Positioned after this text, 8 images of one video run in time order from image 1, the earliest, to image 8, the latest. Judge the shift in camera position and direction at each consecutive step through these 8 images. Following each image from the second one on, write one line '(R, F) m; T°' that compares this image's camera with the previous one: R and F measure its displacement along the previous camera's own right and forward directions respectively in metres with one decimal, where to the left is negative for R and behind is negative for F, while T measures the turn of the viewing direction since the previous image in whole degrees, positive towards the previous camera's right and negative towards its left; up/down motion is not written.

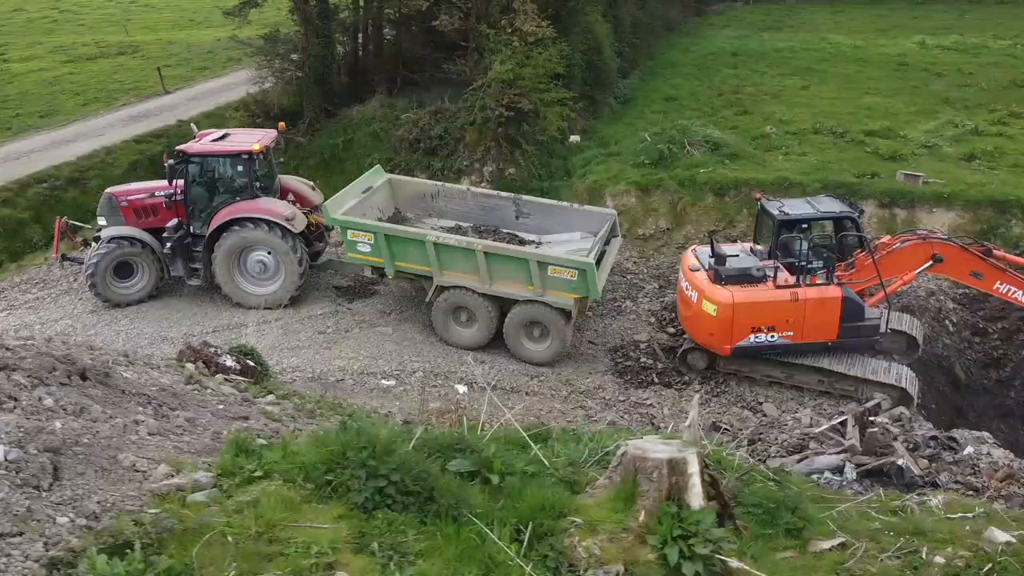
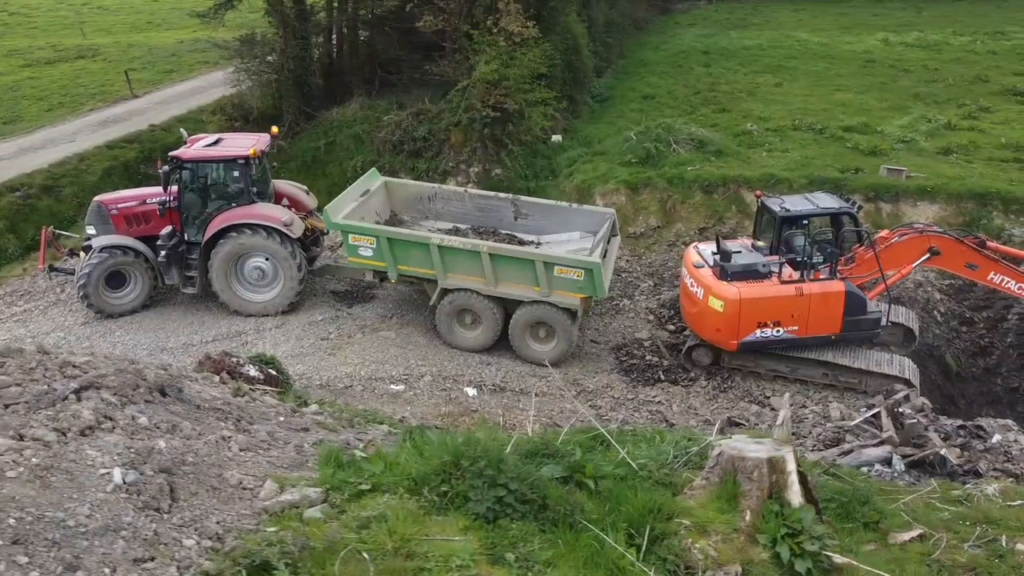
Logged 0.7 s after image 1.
(-0.5, 0.0) m; +3°
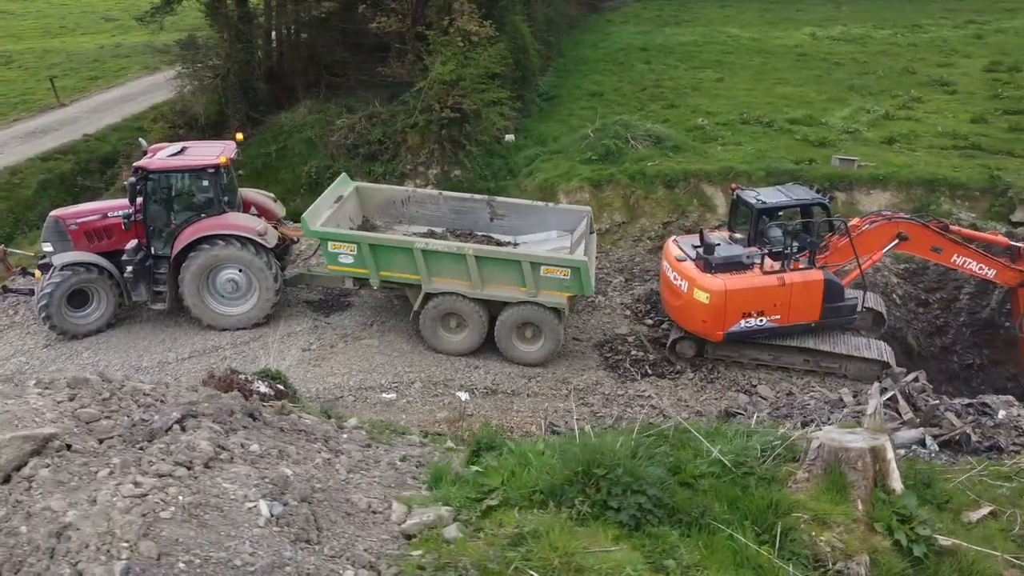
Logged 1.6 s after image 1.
(-0.6, +0.1) m; +5°
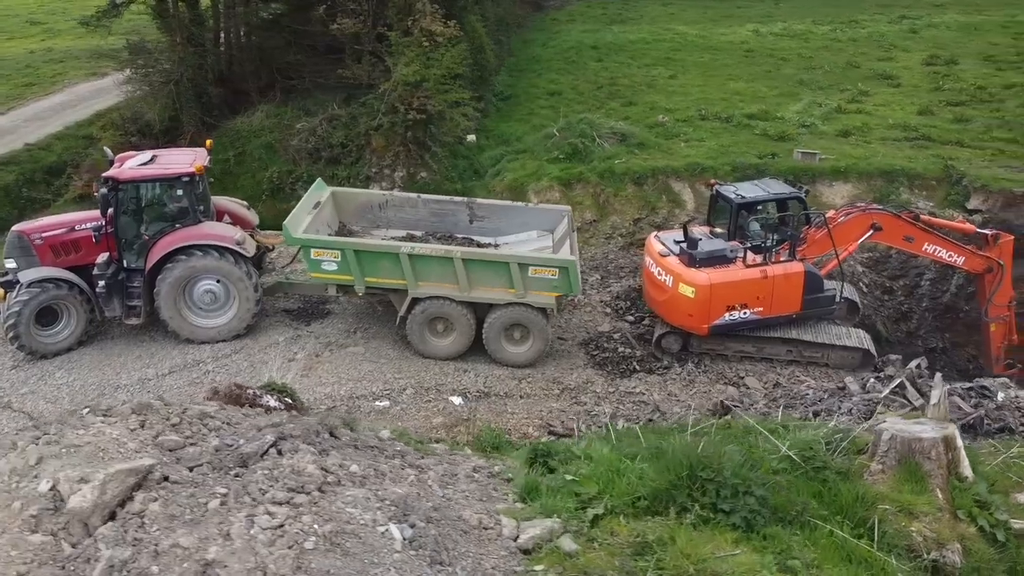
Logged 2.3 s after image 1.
(-0.5, +0.1) m; +4°
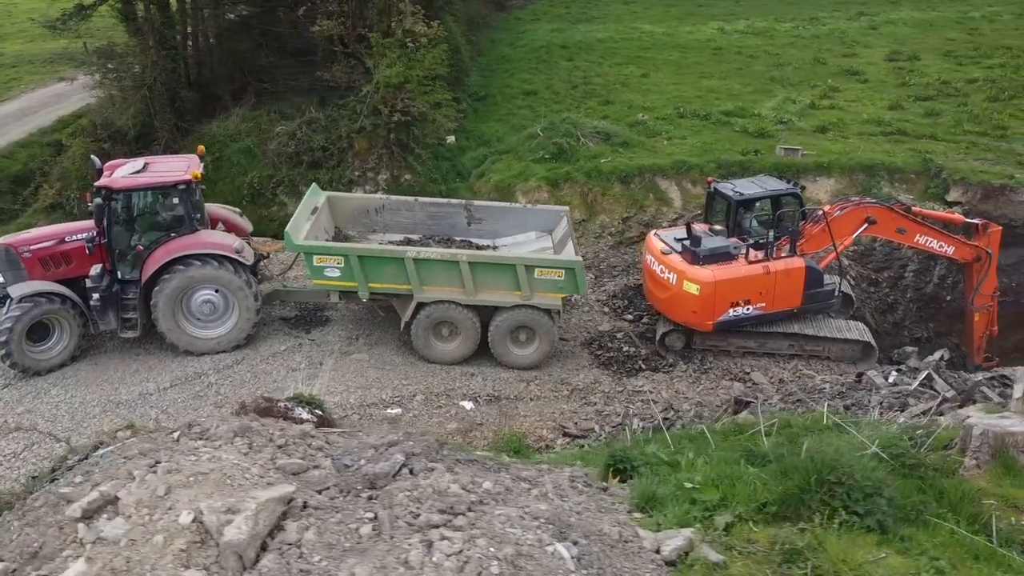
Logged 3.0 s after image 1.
(-0.5, +0.1) m; +3°
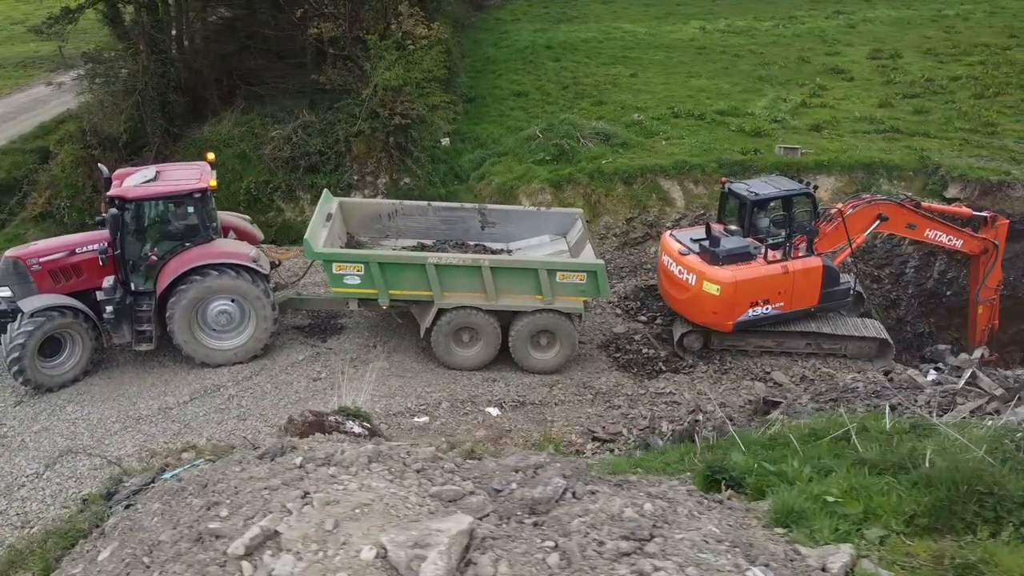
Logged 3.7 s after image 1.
(-0.6, +0.1) m; +2°
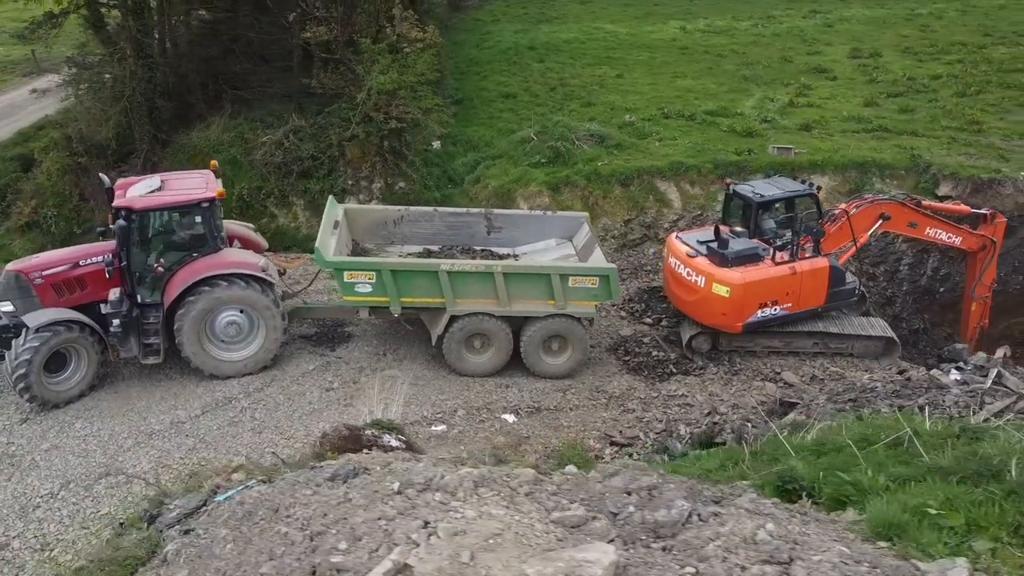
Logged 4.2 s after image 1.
(-0.4, 0.0) m; +2°
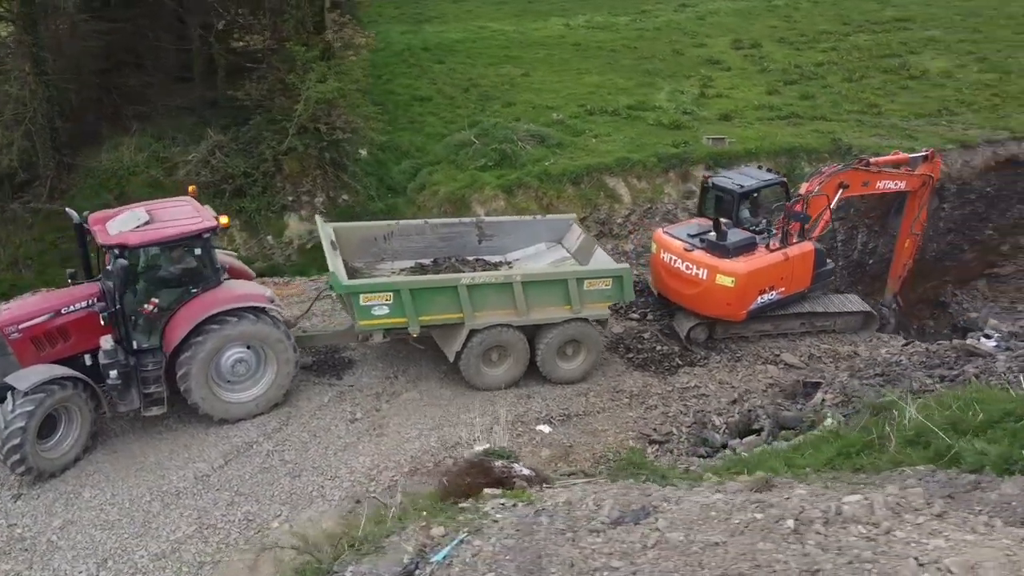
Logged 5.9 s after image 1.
(-1.7, +0.3) m; +10°
